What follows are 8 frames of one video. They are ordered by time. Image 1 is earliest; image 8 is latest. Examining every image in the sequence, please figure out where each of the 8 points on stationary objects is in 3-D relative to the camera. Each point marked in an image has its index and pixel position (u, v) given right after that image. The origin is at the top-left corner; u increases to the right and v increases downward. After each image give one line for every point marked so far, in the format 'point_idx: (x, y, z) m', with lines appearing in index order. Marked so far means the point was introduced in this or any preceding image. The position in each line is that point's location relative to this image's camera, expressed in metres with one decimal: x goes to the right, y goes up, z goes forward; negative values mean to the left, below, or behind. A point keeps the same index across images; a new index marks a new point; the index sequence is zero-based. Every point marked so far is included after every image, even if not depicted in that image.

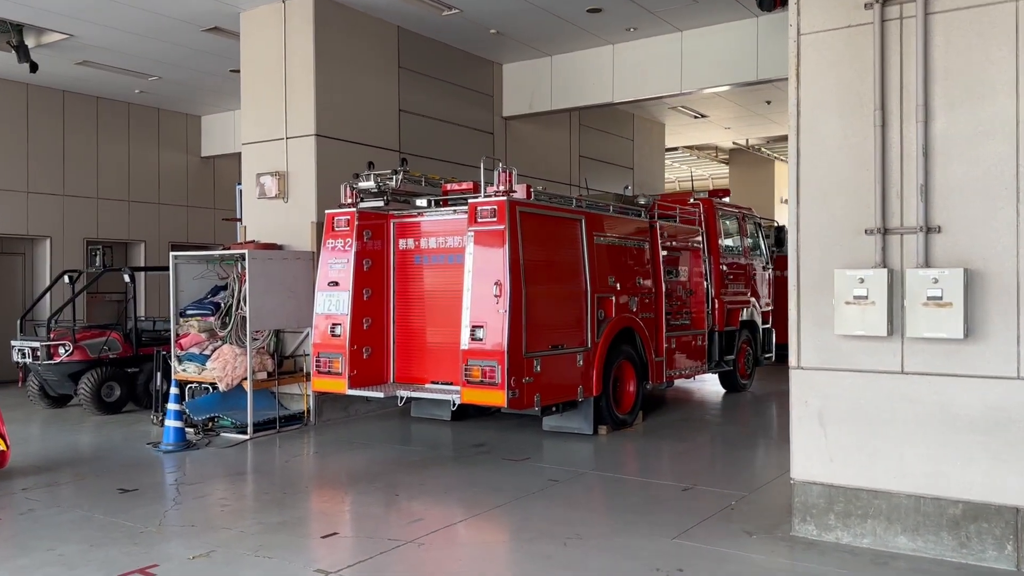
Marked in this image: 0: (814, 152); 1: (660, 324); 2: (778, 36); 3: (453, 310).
0: (+1.8, +0.8, +5.1) m
1: (+1.6, -0.4, +9.6) m
2: (+3.2, +3.0, +10.3) m
3: (-0.6, -0.2, +8.3) m
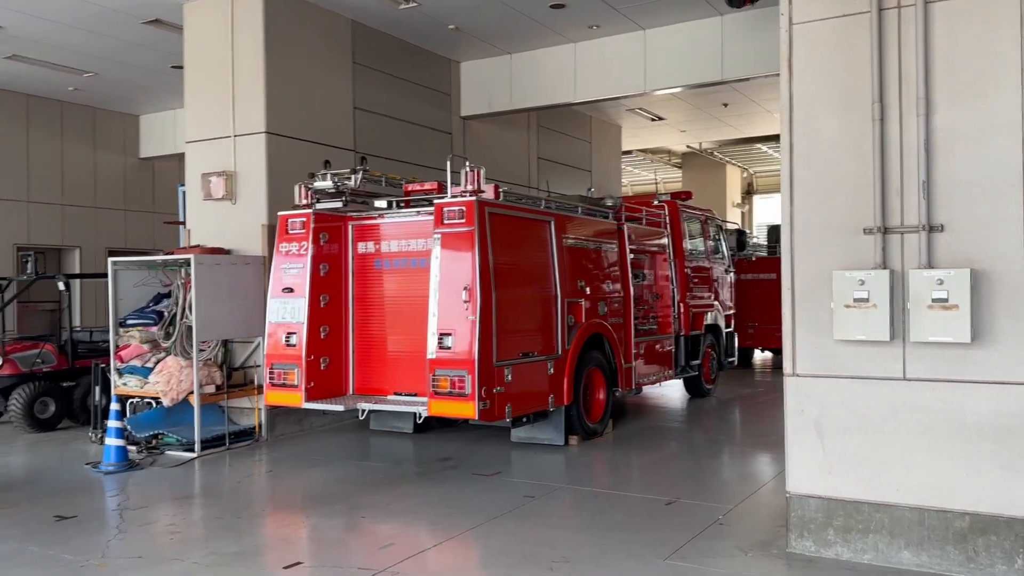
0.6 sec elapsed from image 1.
0: (+1.7, +0.8, +4.9) m
1: (+1.3, -0.4, +9.3) m
2: (+2.7, +3.0, +10.1) m
3: (-0.9, -0.3, +7.9) m
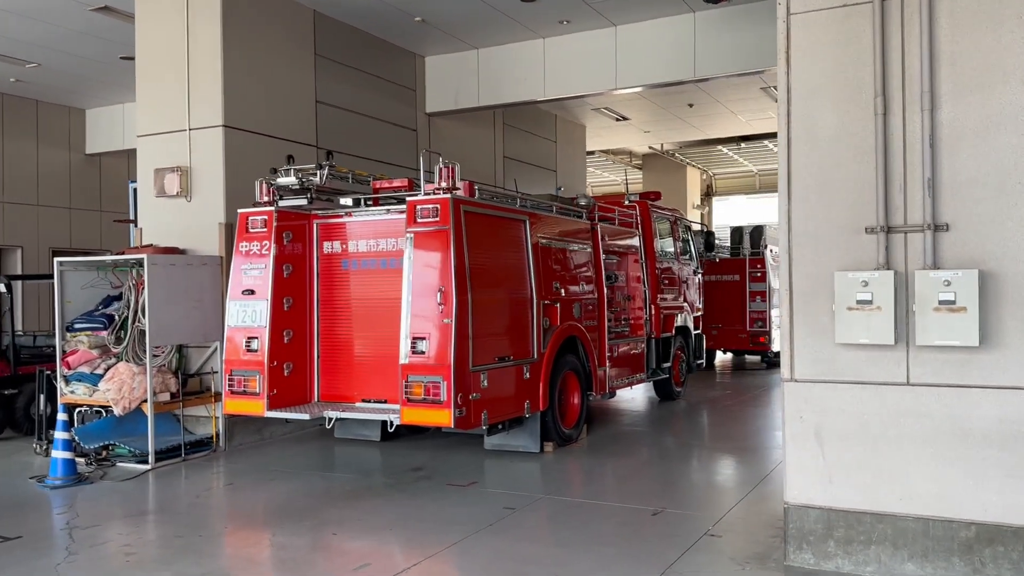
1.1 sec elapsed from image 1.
0: (+1.6, +0.8, +4.7) m
1: (+0.9, -0.5, +9.1) m
2: (+2.4, +2.9, +9.9) m
3: (-1.1, -0.3, +7.5) m
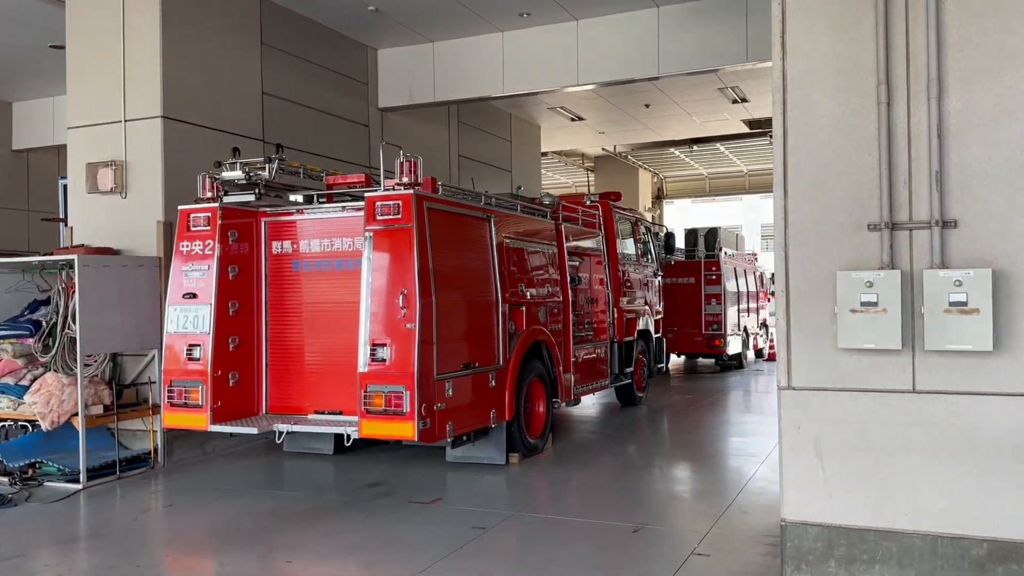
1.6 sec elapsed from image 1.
0: (+1.5, +0.8, +4.4) m
1: (+0.5, -0.5, +8.7) m
2: (+1.9, +2.9, +9.7) m
3: (-1.4, -0.3, +7.0) m
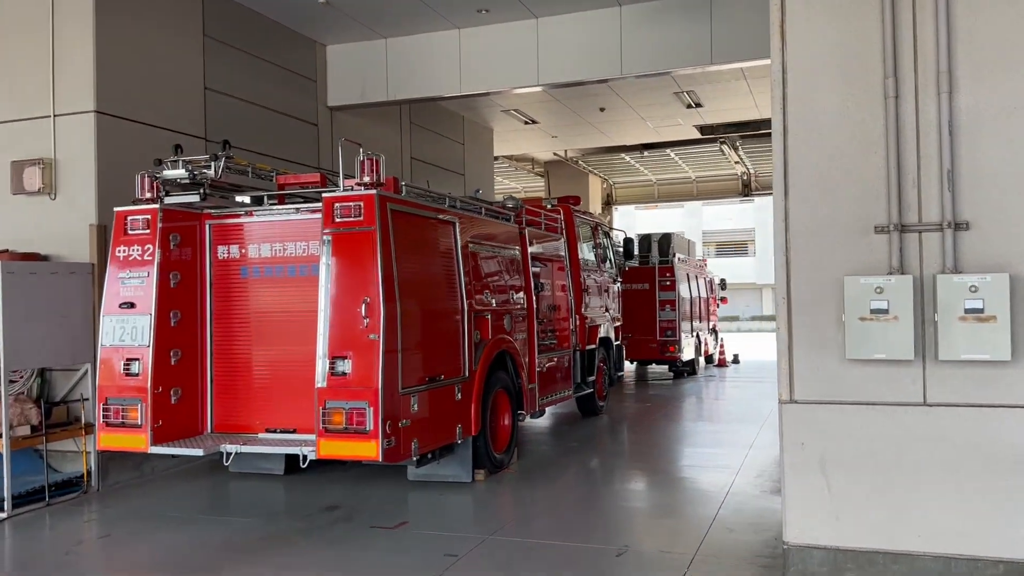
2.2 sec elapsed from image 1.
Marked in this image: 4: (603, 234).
0: (+1.4, +0.8, +4.1) m
1: (+0.2, -0.6, +8.4) m
2: (+1.4, +2.8, +9.4) m
3: (-1.7, -0.4, +6.5) m
4: (+1.2, +0.7, +11.8) m
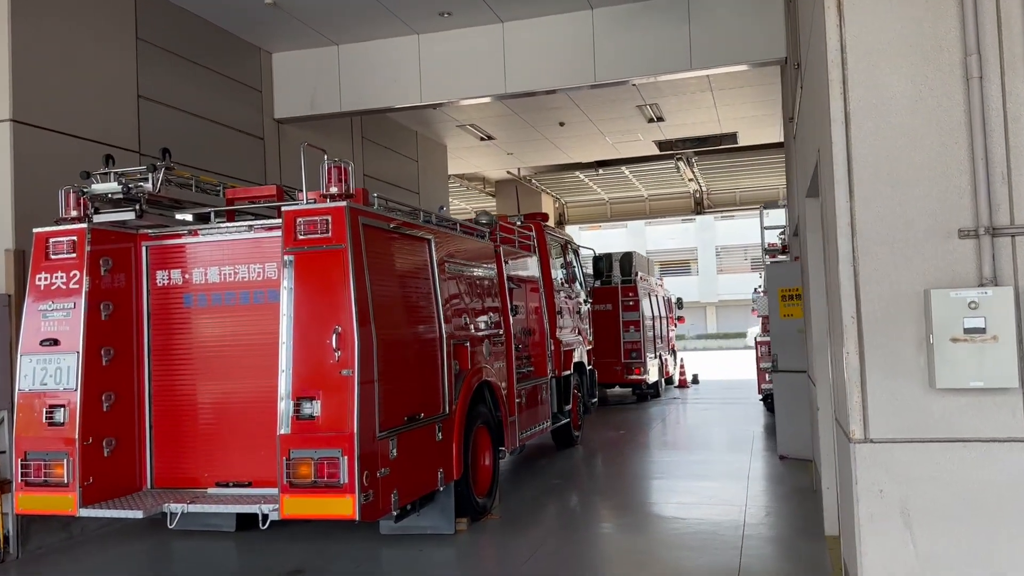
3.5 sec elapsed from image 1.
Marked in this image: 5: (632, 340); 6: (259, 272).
0: (+1.4, +0.7, +3.5) m
1: (0.0, -0.8, +7.6) m
2: (+1.1, +2.6, +8.9) m
3: (-1.7, -0.6, +5.7) m
4: (+0.8, +0.5, +11.1) m
5: (+2.2, -0.9, +15.5) m
6: (-1.7, +0.1, +5.6) m
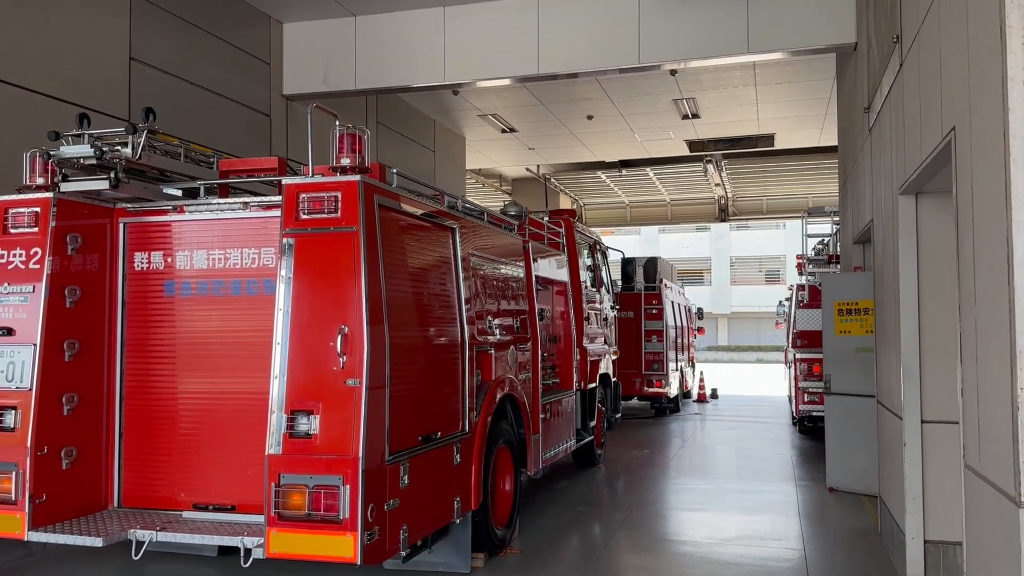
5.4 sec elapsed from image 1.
0: (+1.7, +0.6, +2.6) m
1: (+0.2, -0.8, +6.7) m
2: (+1.4, +2.6, +8.0) m
3: (-1.5, -0.5, +4.8) m
4: (+1.0, +0.4, +10.3) m
5: (+2.4, -1.1, +14.6) m
6: (-1.4, +0.2, +4.8) m
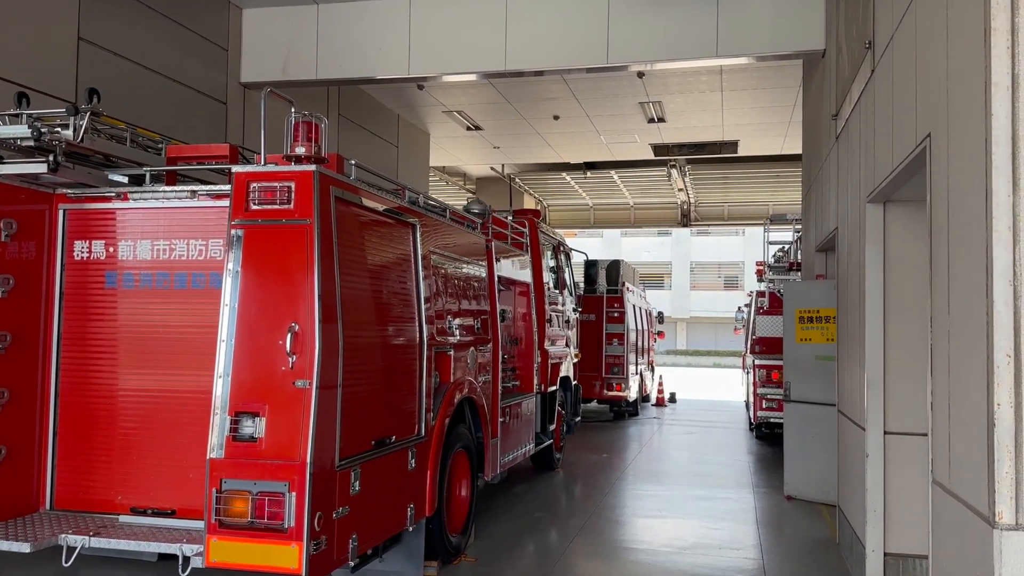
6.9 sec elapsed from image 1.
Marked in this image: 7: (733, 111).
0: (+1.6, +0.6, +2.5) m
1: (-0.2, -0.8, +6.6) m
2: (+1.1, +2.5, +7.9) m
3: (-1.8, -0.5, +4.6) m
4: (+0.6, +0.4, +10.2) m
5: (+1.7, -1.1, +14.5) m
6: (-1.6, +0.2, +4.6) m
7: (+3.2, +2.6, +12.5) m
